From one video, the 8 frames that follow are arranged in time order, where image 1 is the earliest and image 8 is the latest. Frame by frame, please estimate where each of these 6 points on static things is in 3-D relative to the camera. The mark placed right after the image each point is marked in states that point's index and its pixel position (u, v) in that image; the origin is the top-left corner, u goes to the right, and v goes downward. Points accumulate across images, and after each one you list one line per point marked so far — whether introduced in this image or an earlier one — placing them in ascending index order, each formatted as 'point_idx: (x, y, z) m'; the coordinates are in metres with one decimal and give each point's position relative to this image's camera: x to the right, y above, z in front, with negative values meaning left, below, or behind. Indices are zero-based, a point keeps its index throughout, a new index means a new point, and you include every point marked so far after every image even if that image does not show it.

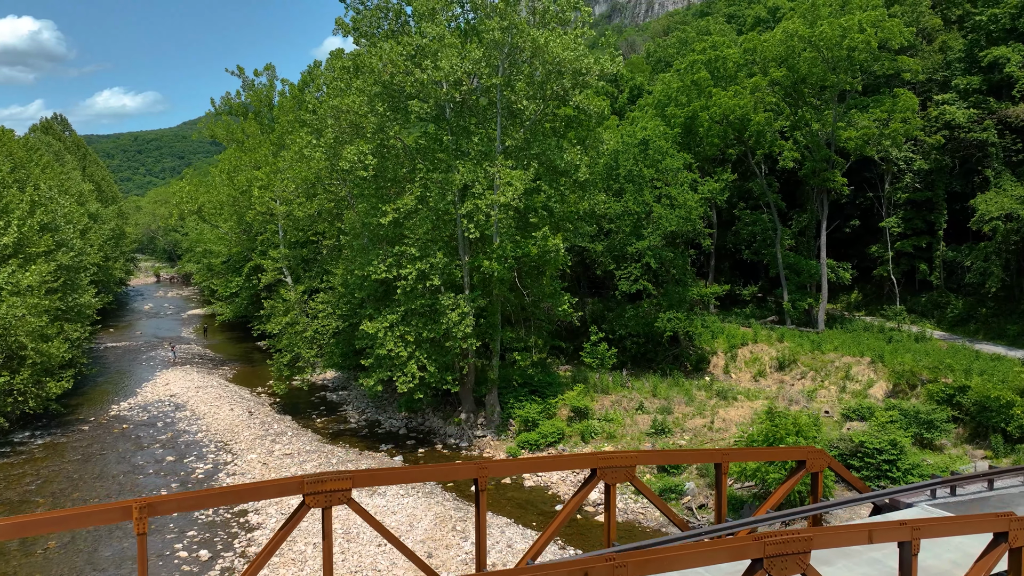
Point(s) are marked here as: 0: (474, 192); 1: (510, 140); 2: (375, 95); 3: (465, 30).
0: (-0.8, +2.2, +16.9) m
1: (0.0, +3.4, +17.6) m
2: (-3.1, +4.3, +16.9) m
3: (-1.1, +6.0, +17.7) m
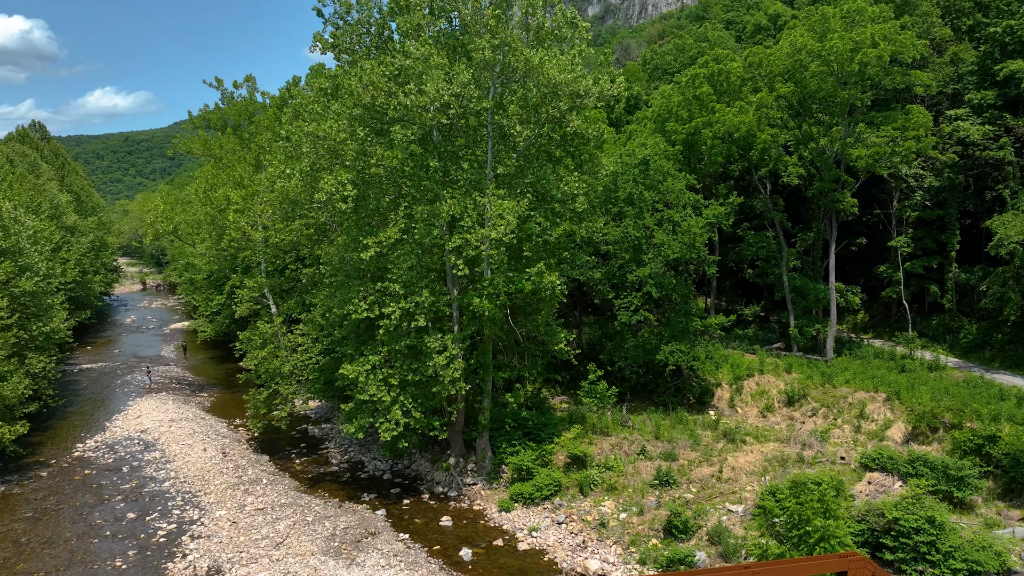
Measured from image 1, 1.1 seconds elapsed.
0: (-1.0, +1.3, +15.5) m
1: (-0.2, +2.6, +16.2) m
2: (-3.2, +3.4, +15.5) m
3: (-1.3, +5.1, +16.3) m
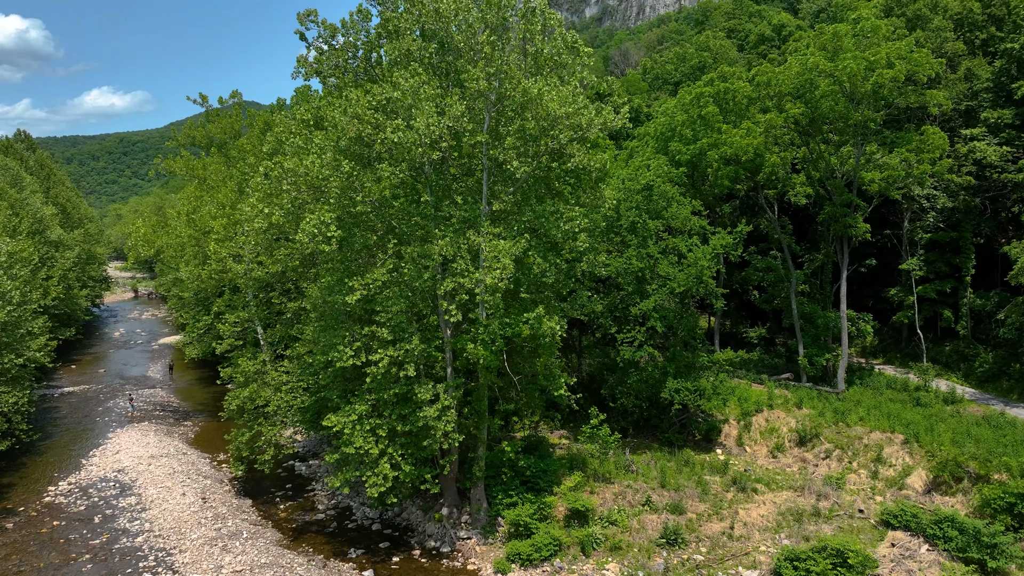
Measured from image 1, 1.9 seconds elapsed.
0: (-1.1, +0.4, +14.4) m
1: (-0.3, +1.7, +15.1) m
2: (-3.3, +2.5, +14.4) m
3: (-1.3, +4.2, +15.2) m
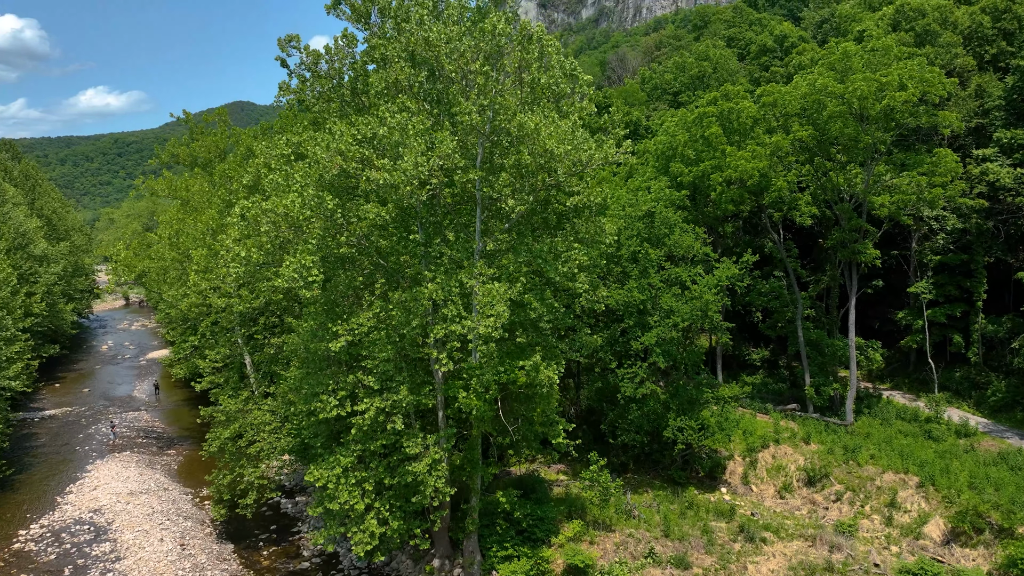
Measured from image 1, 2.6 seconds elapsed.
0: (-1.2, -0.4, +13.5) m
1: (-0.4, +0.8, +14.1) m
2: (-3.4, +1.7, +13.5) m
3: (-1.4, +3.4, +14.2) m
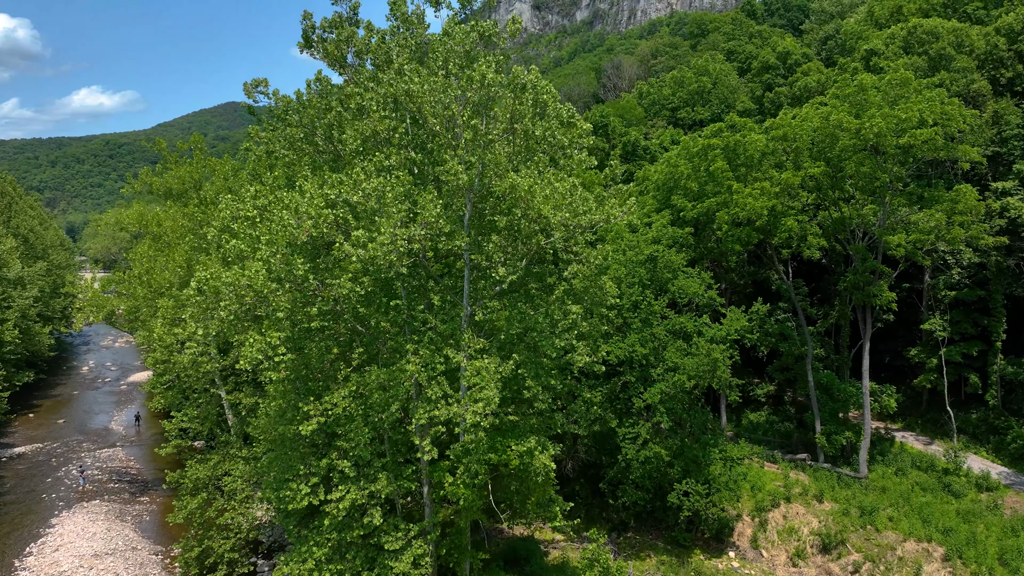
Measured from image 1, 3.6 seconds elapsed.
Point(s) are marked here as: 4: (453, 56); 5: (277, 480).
0: (-1.3, -1.7, +12.1) m
1: (-0.5, -0.4, +12.7) m
2: (-3.5, +0.4, +12.0) m
3: (-1.6, +2.1, +12.8) m
4: (-1.0, +3.9, +12.7) m
5: (-4.1, -3.3, +13.1) m
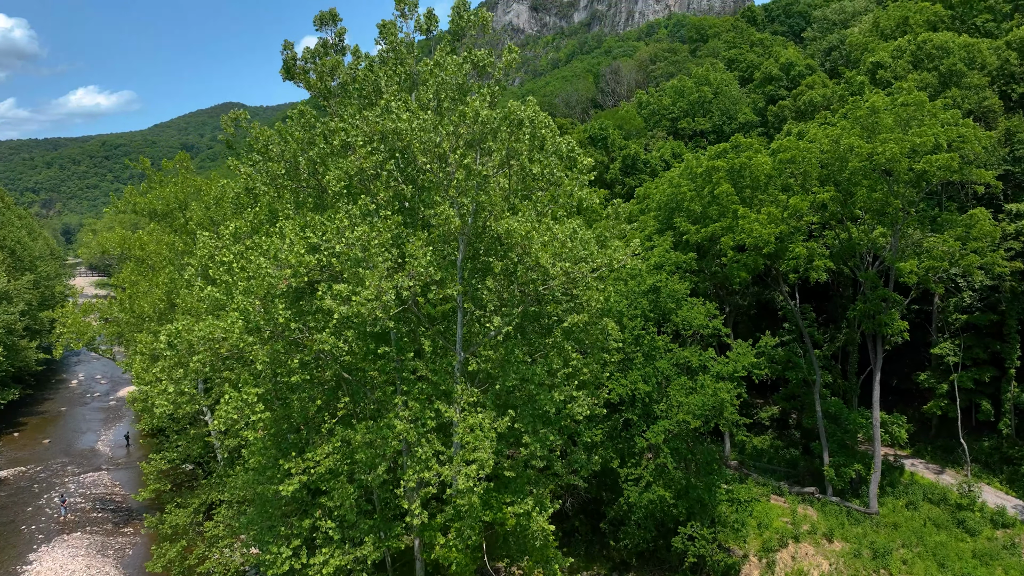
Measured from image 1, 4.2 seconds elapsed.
0: (-1.4, -2.4, +11.2) m
1: (-0.6, -1.2, +11.9) m
2: (-3.6, -0.3, +11.2) m
3: (-1.6, +1.4, +12.0) m
4: (-1.1, +3.1, +11.8) m
5: (-4.1, -4.1, +12.3) m
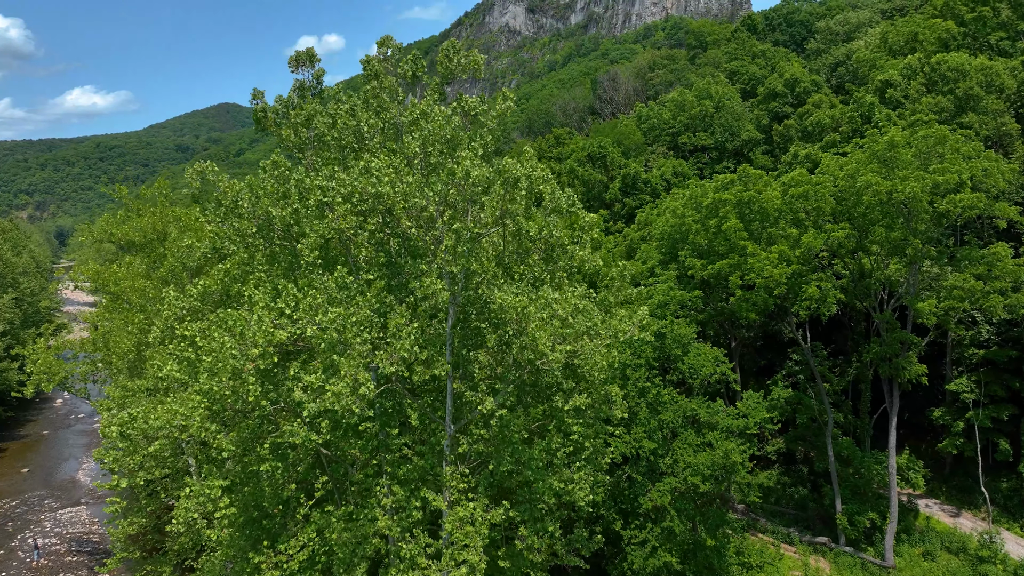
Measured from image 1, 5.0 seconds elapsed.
0: (-1.4, -3.5, +10.1) m
1: (-0.7, -2.2, +10.7) m
2: (-3.7, -1.4, +10.0) m
3: (-1.7, +0.3, +10.8) m
4: (-1.1, +2.1, +10.7) m
5: (-4.2, -5.1, +11.1) m
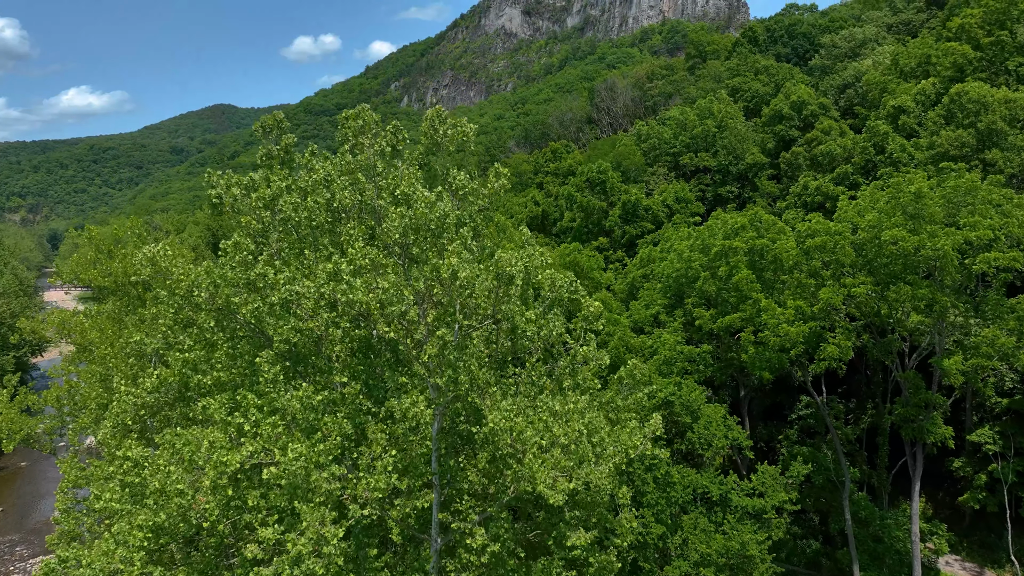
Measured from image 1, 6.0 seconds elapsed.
0: (-1.5, -4.8, +8.7) m
1: (-0.7, -3.5, +9.3) m
2: (-3.7, -2.7, +8.6) m
3: (-1.8, -1.0, +9.4) m
4: (-1.2, +0.7, +9.3) m
5: (-4.3, -6.4, +9.7) m
